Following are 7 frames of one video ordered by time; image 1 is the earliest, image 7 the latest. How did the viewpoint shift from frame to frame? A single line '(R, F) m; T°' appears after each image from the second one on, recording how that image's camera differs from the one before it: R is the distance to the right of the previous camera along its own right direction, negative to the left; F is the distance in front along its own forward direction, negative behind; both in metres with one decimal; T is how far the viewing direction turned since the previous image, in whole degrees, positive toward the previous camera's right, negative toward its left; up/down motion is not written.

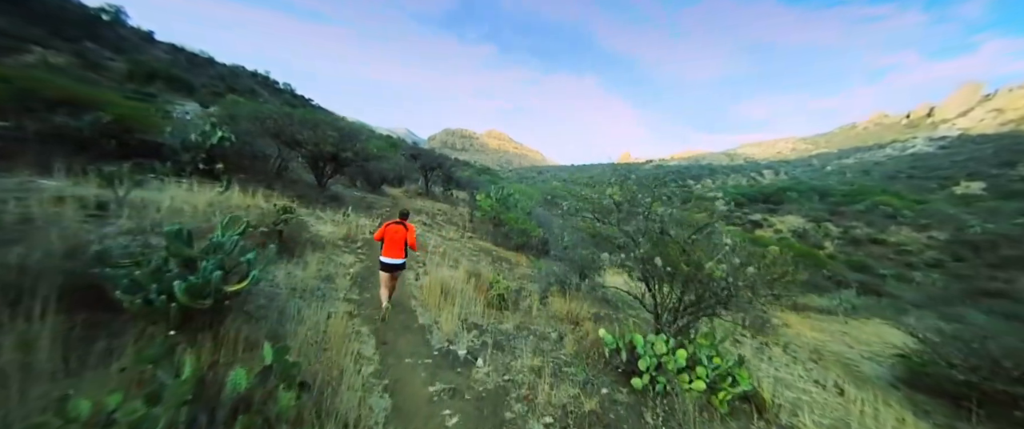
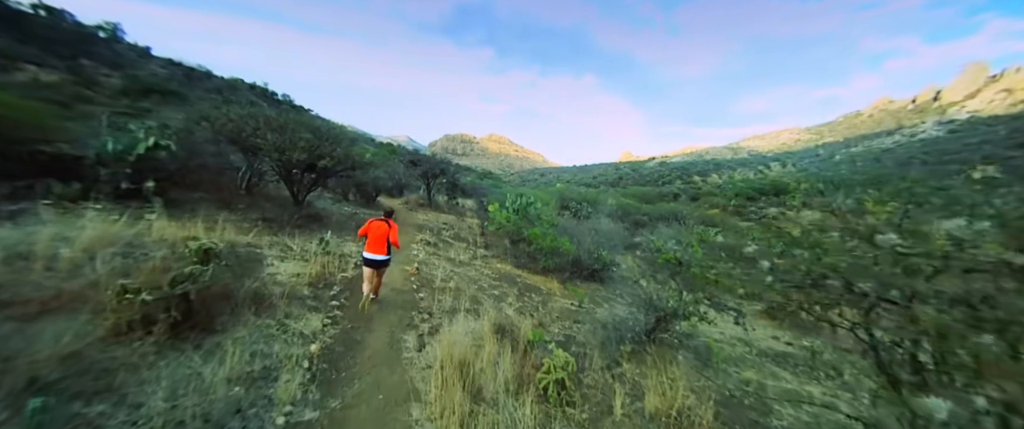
(-0.5, +2.1) m; -1°
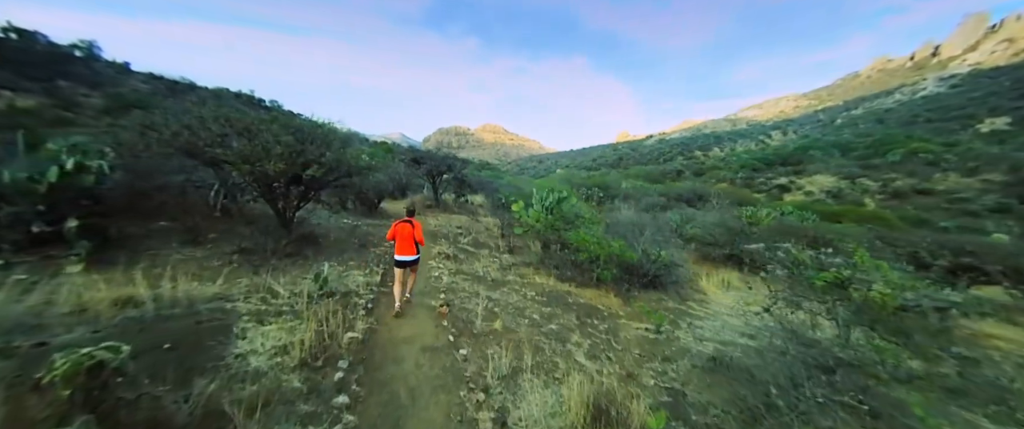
(-0.8, +1.6) m; 0°
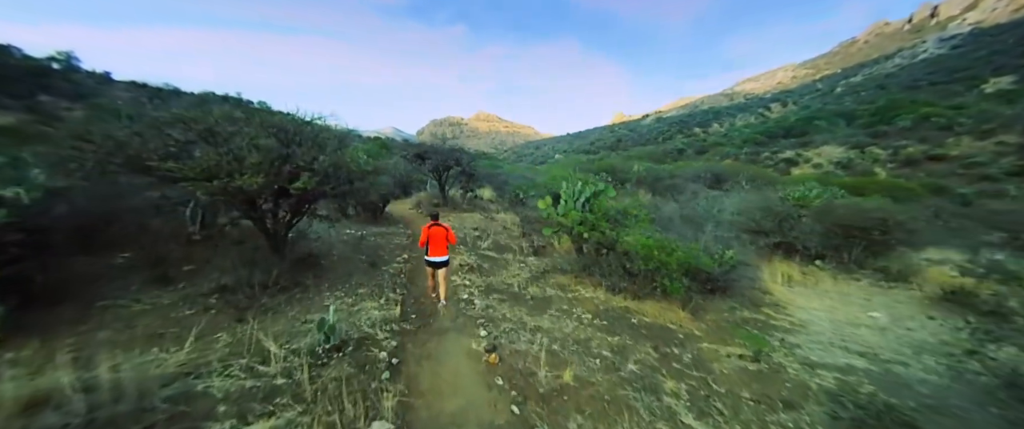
(-0.7, +1.2) m; 0°
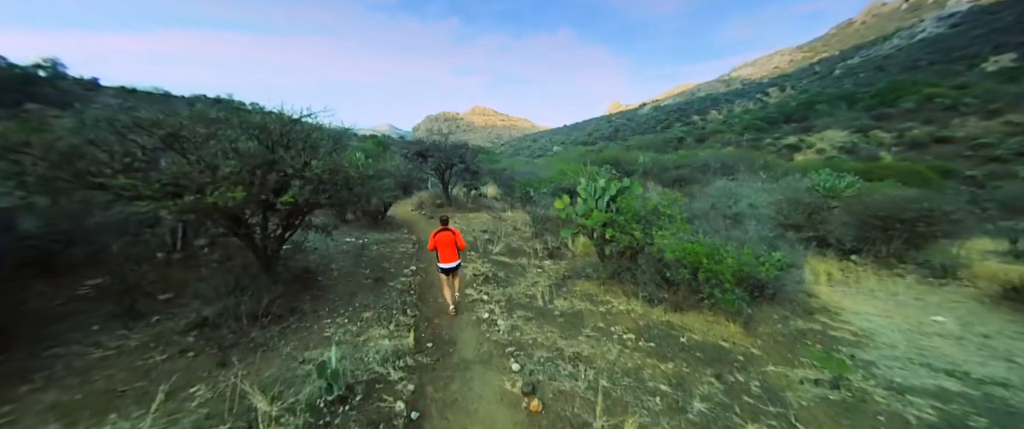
(-0.4, +0.7) m; 0°
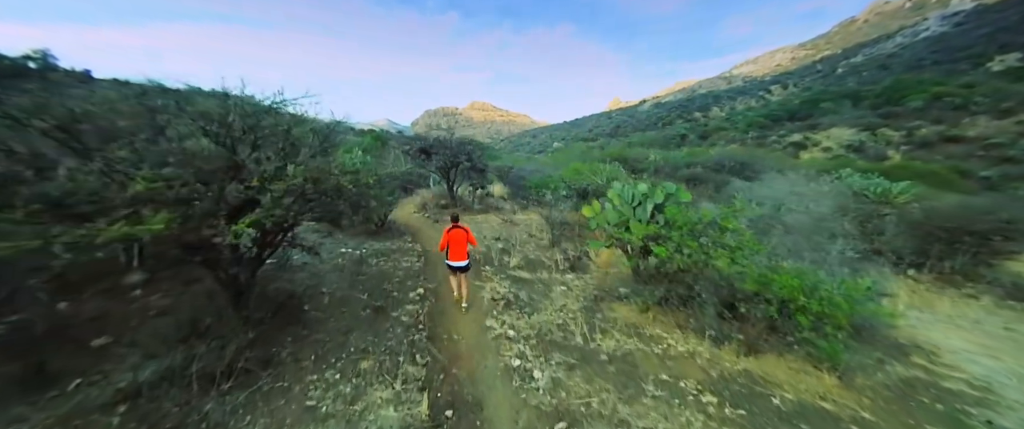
(-0.5, +1.0) m; 0°
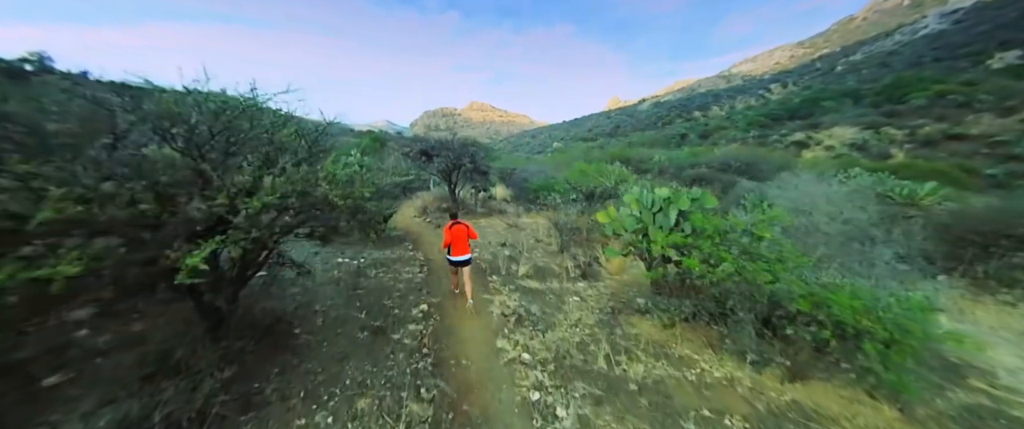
(-0.2, +0.4) m; 0°
